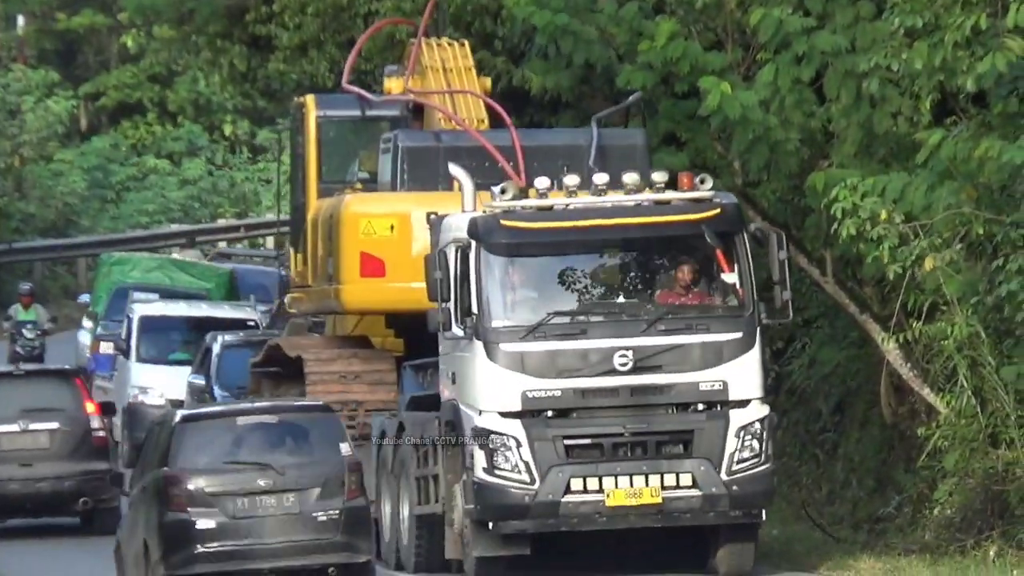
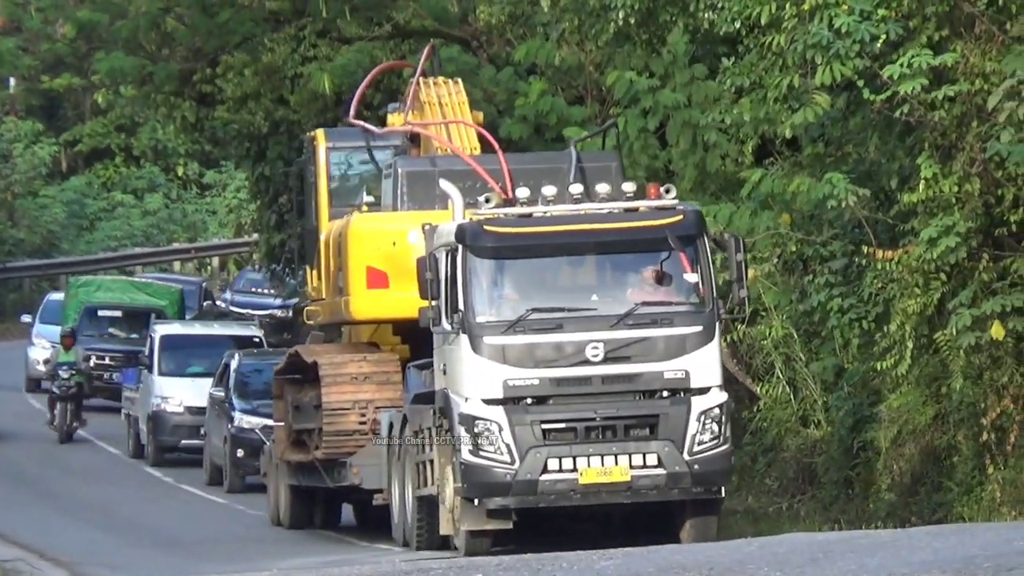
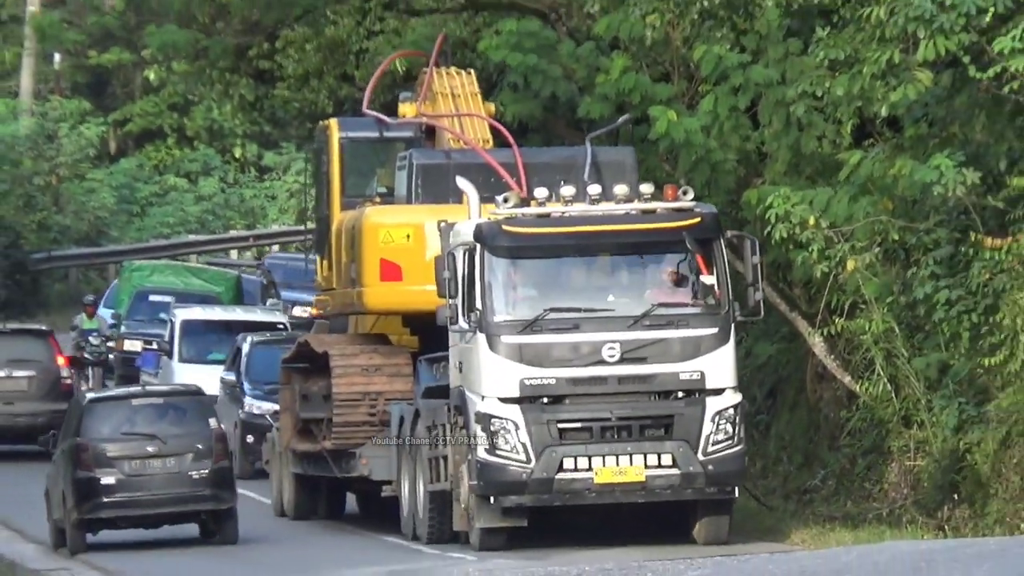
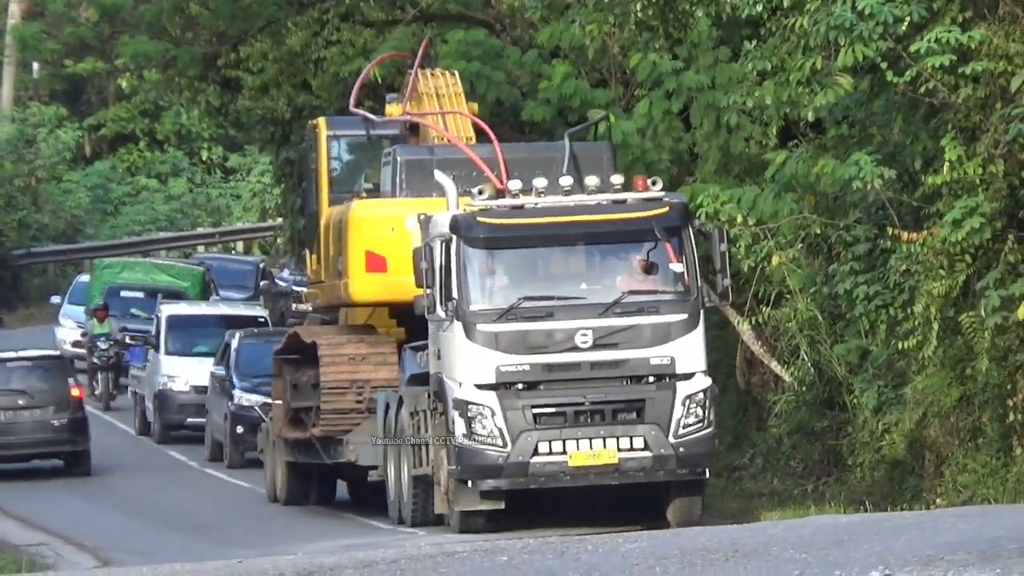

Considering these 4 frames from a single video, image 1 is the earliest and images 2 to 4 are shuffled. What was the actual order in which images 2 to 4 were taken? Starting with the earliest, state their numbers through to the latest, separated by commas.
3, 4, 2
